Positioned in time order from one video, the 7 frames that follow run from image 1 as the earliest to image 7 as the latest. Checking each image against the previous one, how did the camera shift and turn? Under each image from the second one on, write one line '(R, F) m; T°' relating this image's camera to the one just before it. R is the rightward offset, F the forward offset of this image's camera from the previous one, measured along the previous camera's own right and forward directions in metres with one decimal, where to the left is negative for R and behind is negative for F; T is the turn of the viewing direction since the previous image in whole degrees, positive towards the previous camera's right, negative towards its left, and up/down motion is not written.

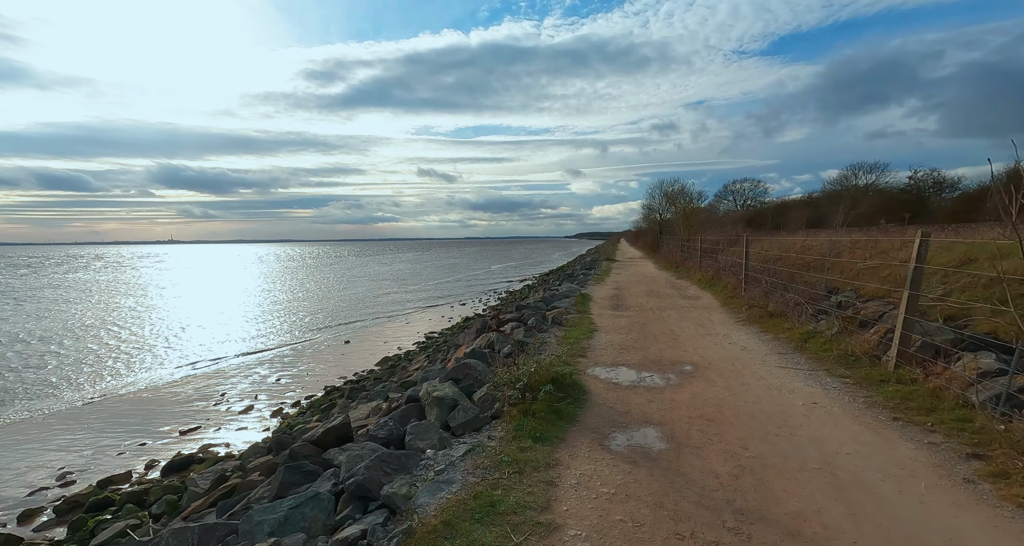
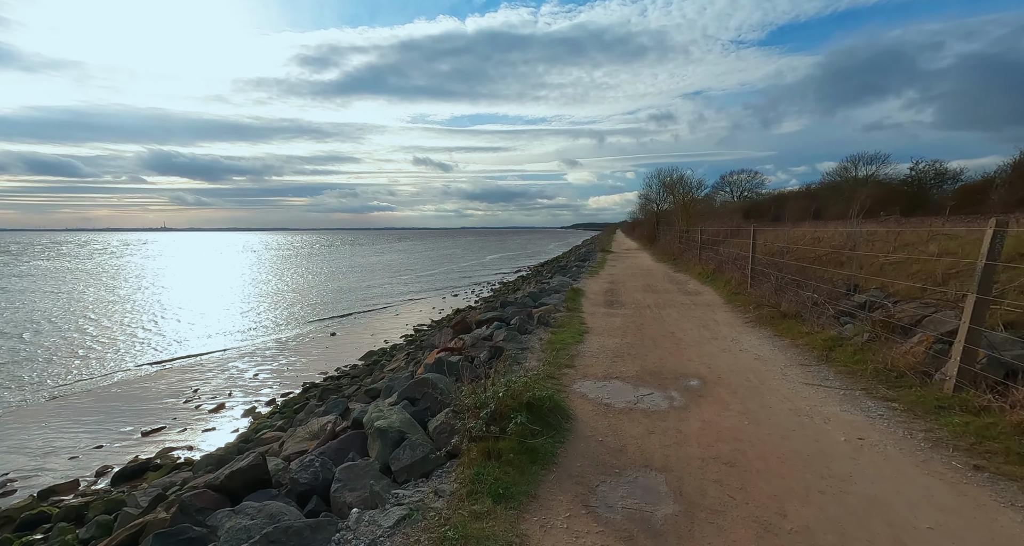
(+0.2, +0.9) m; +1°
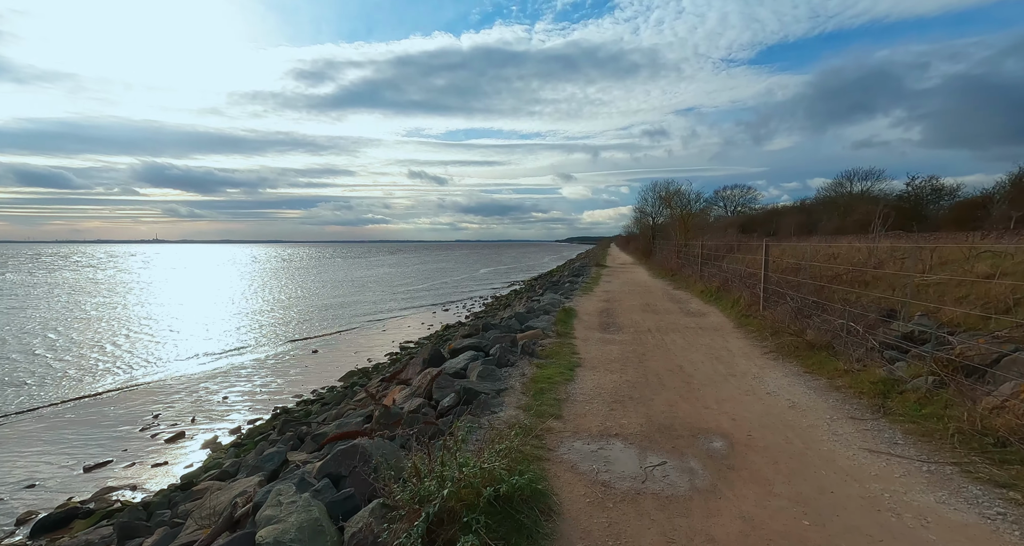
(+0.2, +1.1) m; +1°
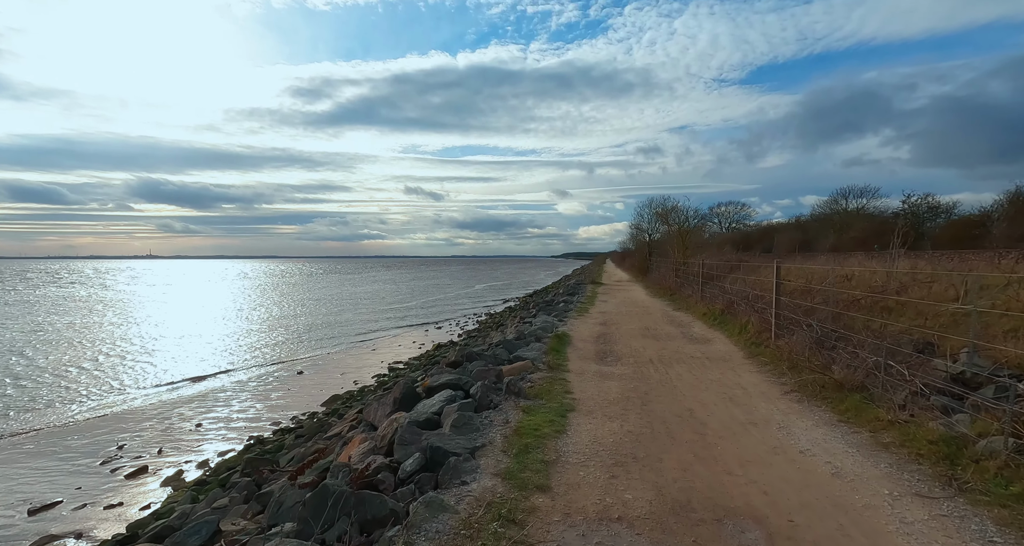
(+0.1, +0.8) m; +1°
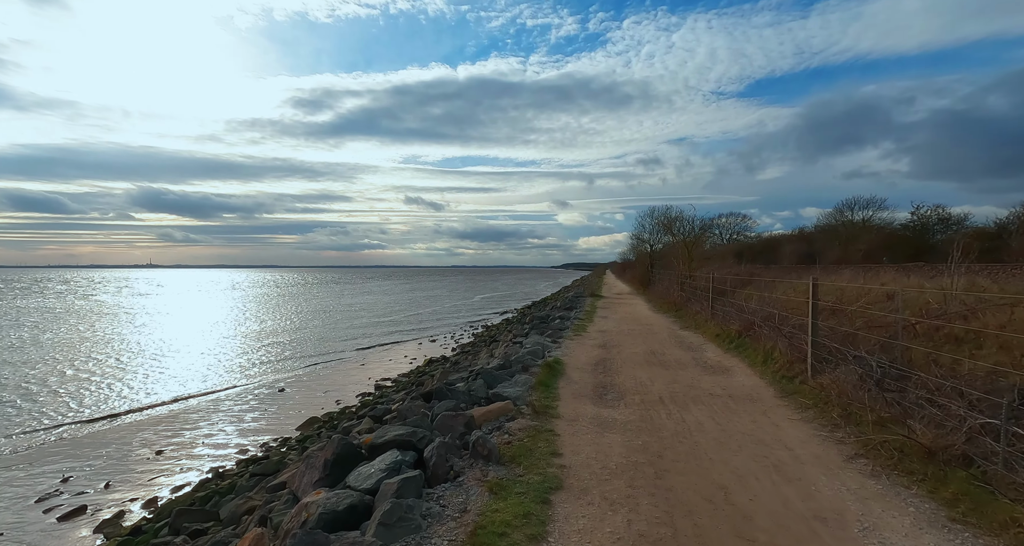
(+0.3, +1.4) m; 0°
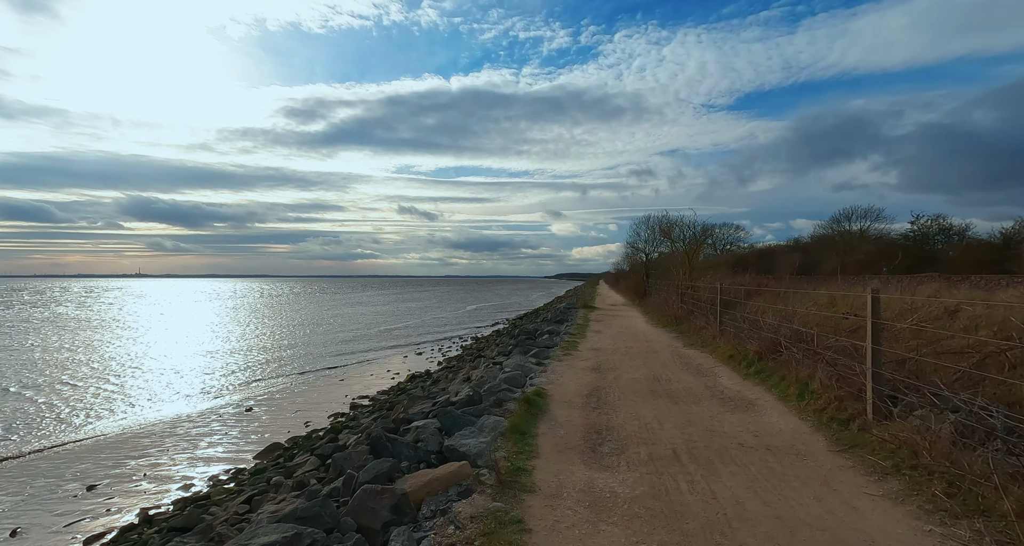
(+0.3, +1.6) m; +1°
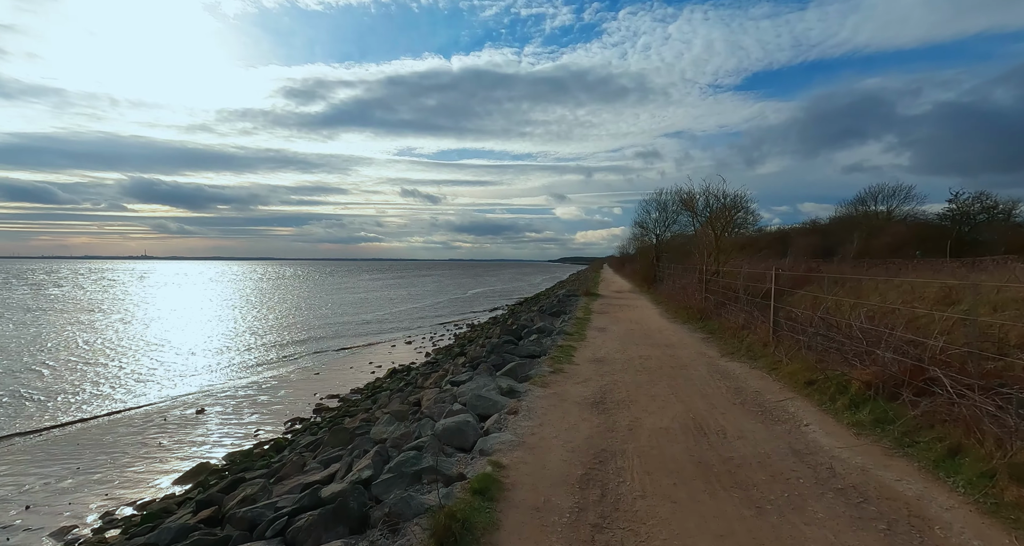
(+0.6, +3.3) m; 0°
